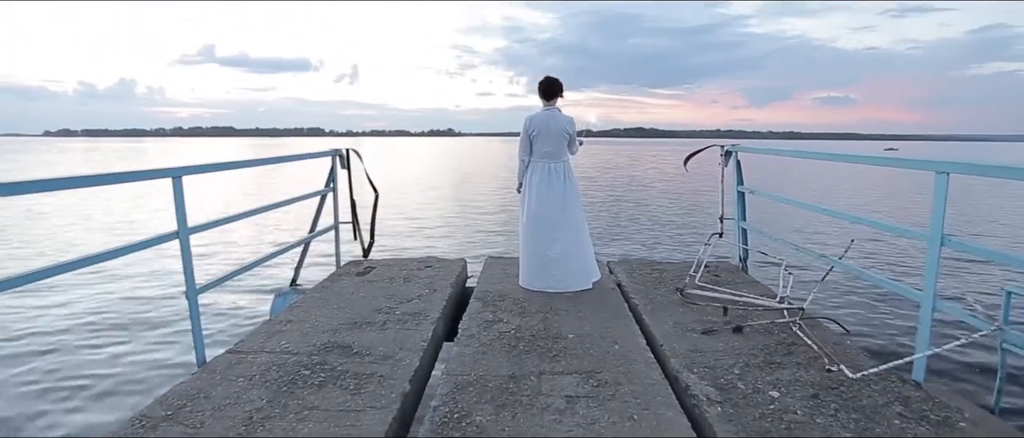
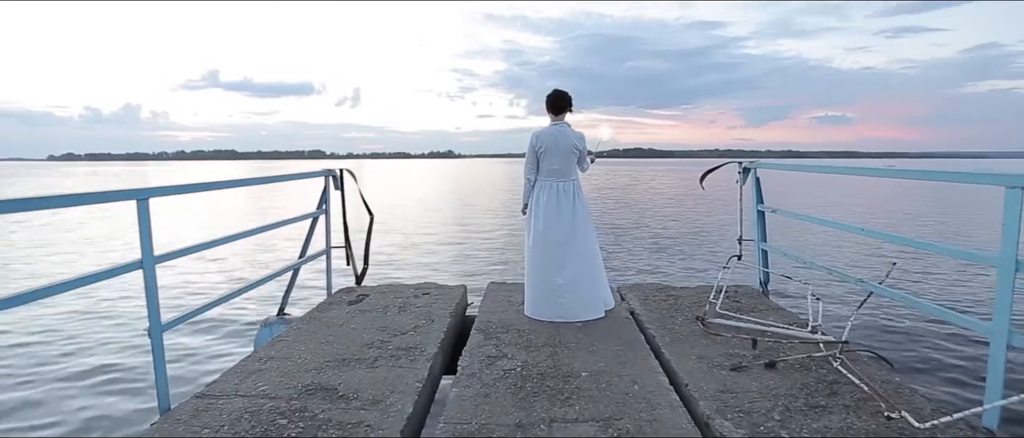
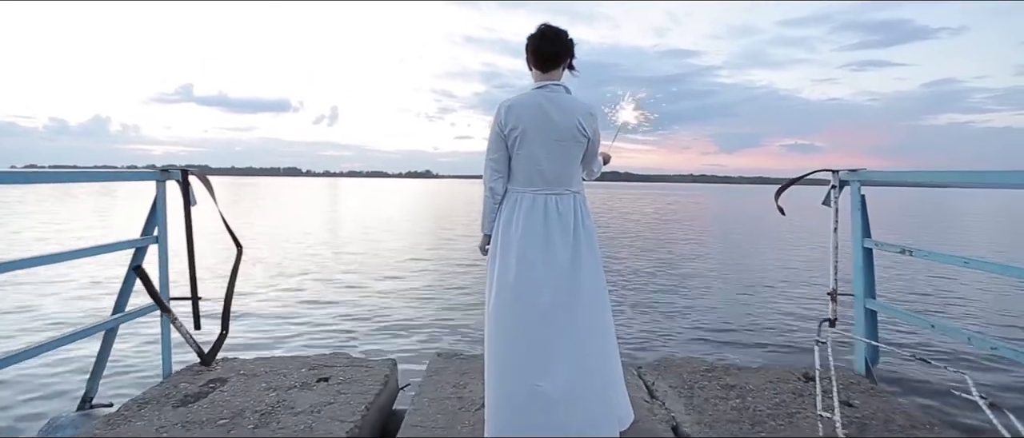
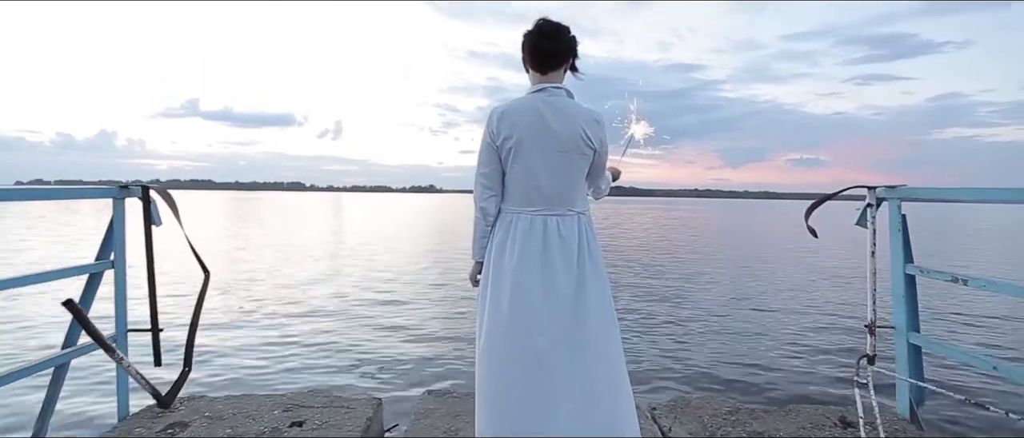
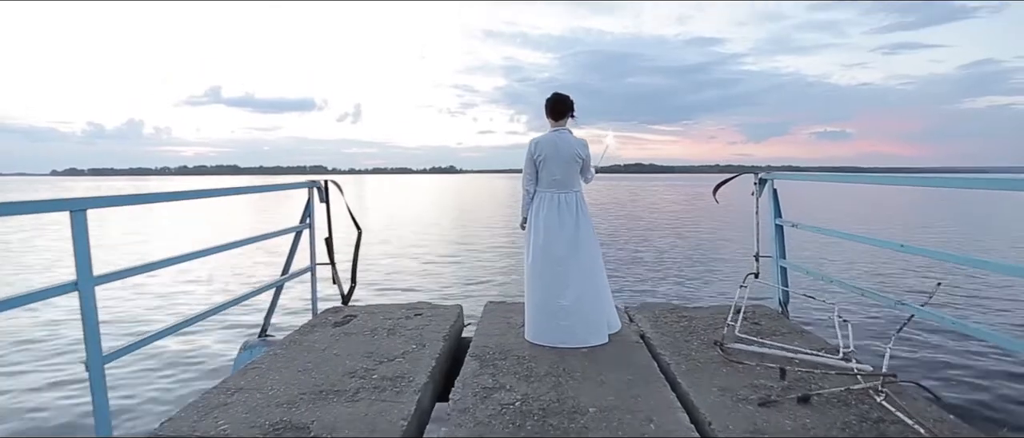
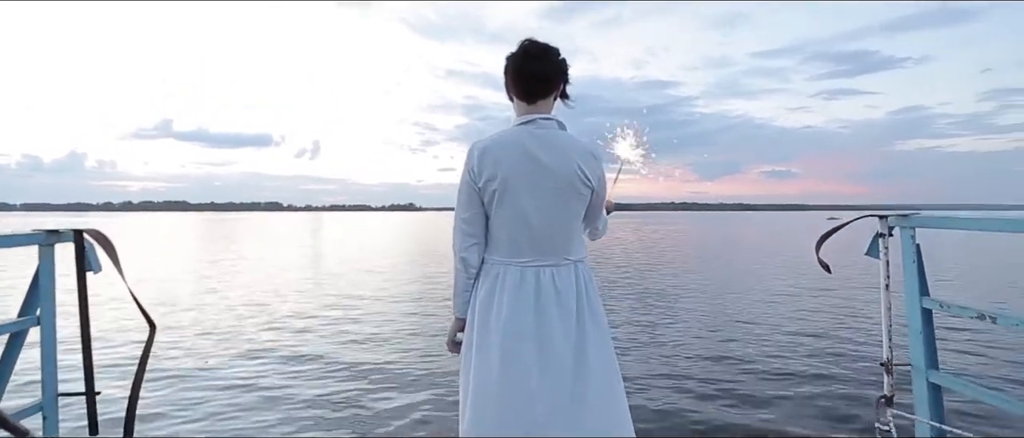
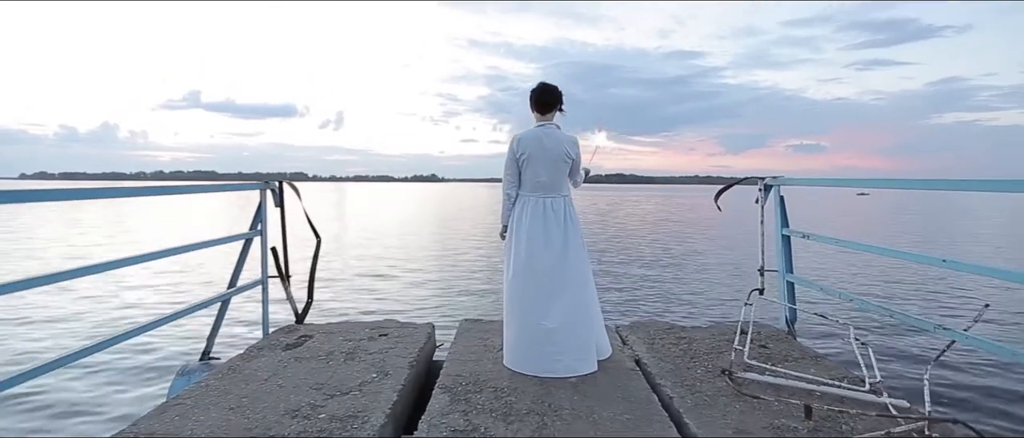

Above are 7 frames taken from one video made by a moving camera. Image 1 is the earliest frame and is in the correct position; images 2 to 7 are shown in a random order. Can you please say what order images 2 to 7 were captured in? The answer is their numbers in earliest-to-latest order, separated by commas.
2, 5, 7, 3, 4, 6
